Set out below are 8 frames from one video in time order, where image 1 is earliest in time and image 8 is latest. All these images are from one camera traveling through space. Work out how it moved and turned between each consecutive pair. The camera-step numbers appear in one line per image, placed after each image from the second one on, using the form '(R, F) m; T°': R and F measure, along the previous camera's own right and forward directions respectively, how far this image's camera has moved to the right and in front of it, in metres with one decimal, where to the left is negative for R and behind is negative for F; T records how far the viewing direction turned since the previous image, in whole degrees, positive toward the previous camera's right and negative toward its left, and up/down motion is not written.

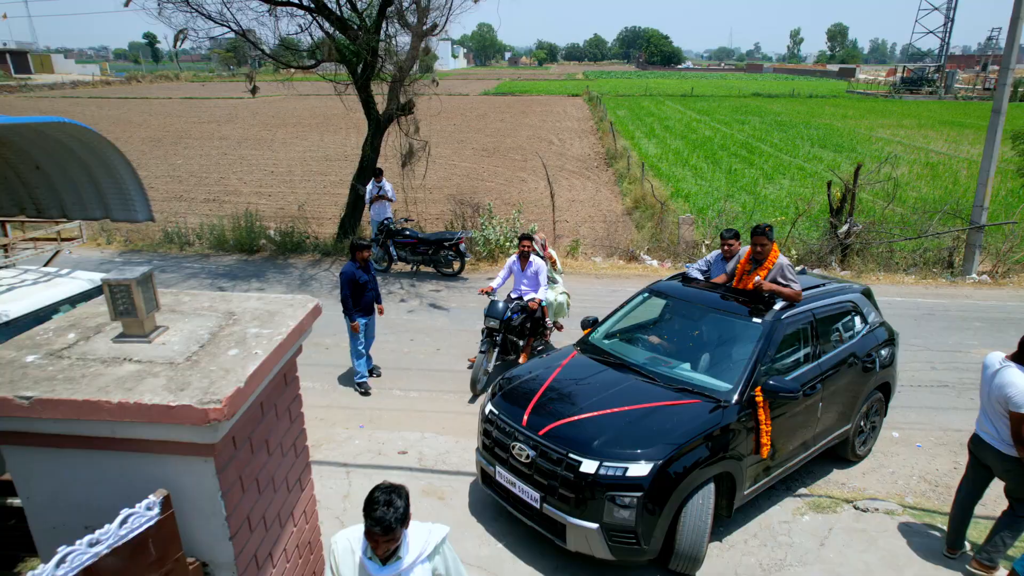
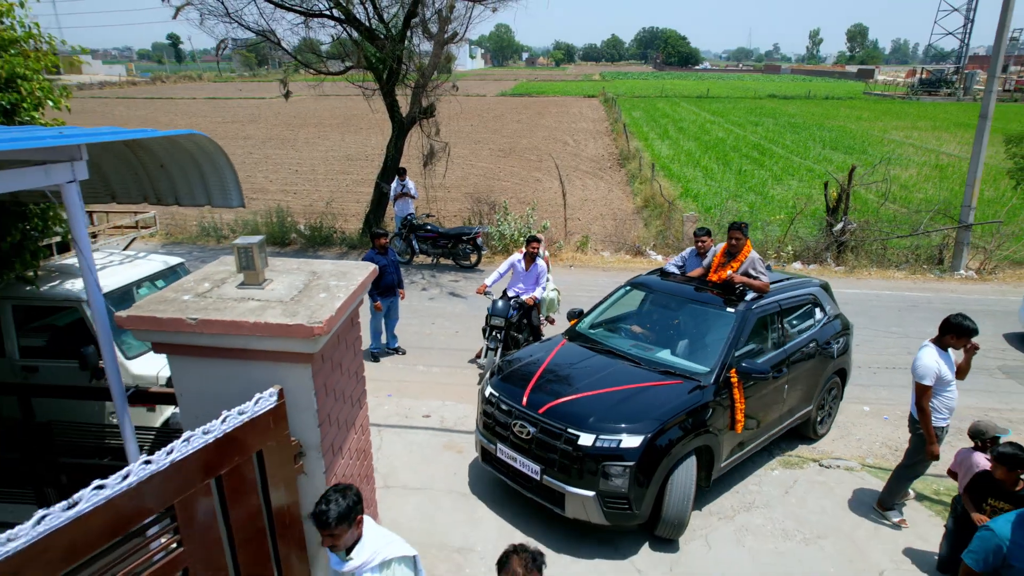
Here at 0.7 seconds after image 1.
(0.0, -0.8) m; -1°
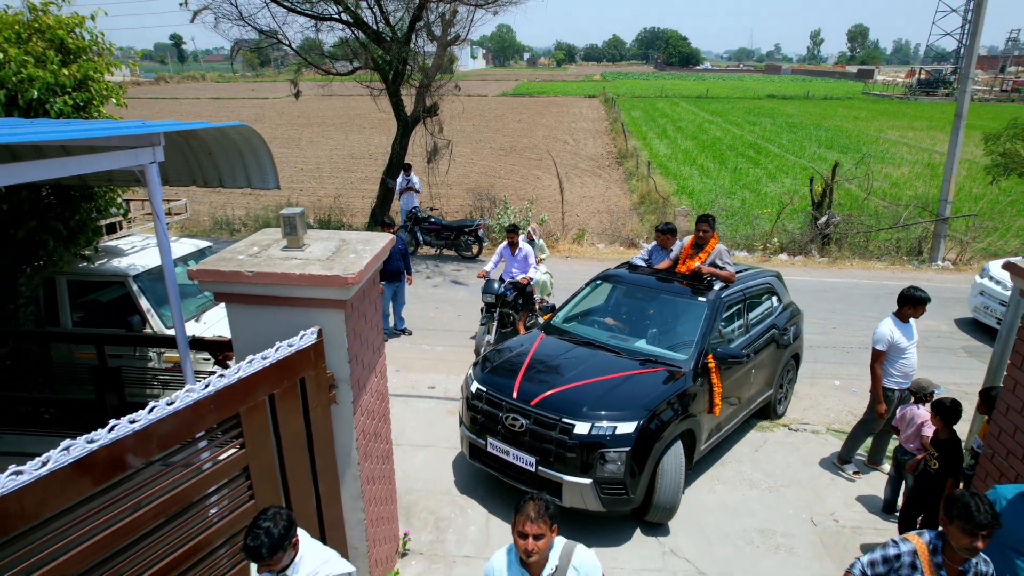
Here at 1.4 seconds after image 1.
(0.0, -0.6) m; 0°
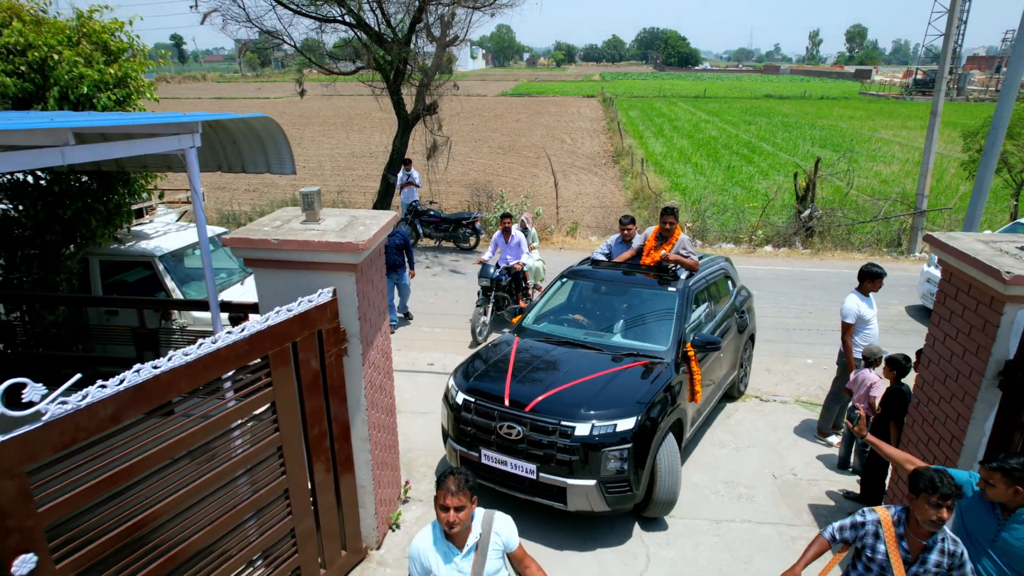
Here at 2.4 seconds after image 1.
(+0.1, -0.5) m; 0°
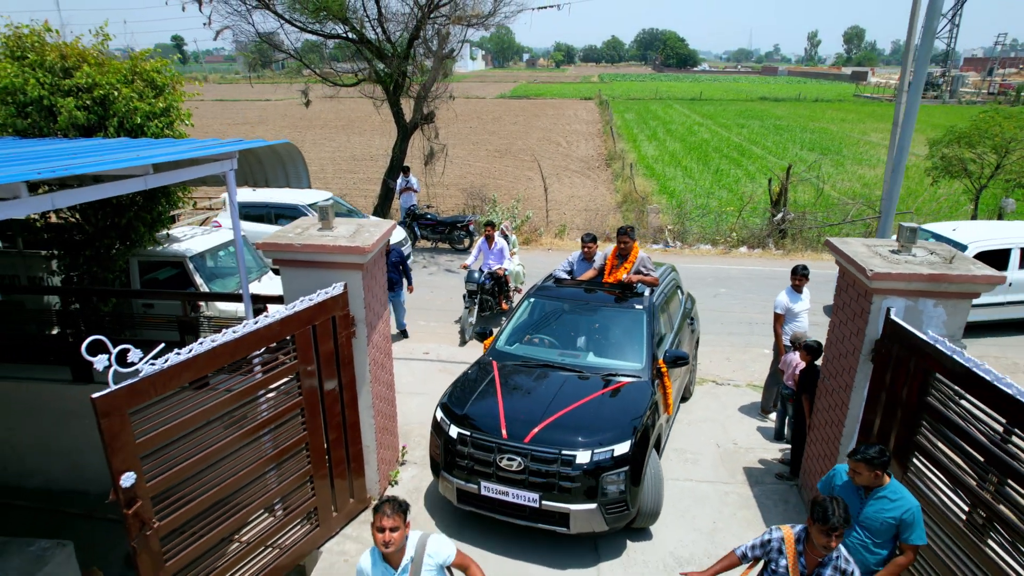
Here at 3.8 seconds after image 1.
(+0.2, -0.9) m; 0°
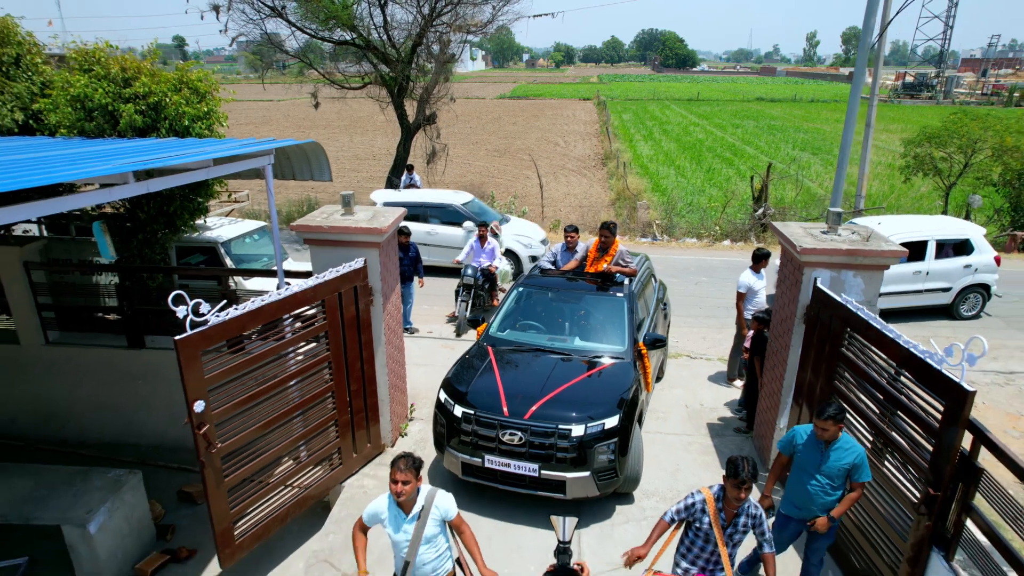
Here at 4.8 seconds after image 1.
(+0.1, -0.8) m; 0°
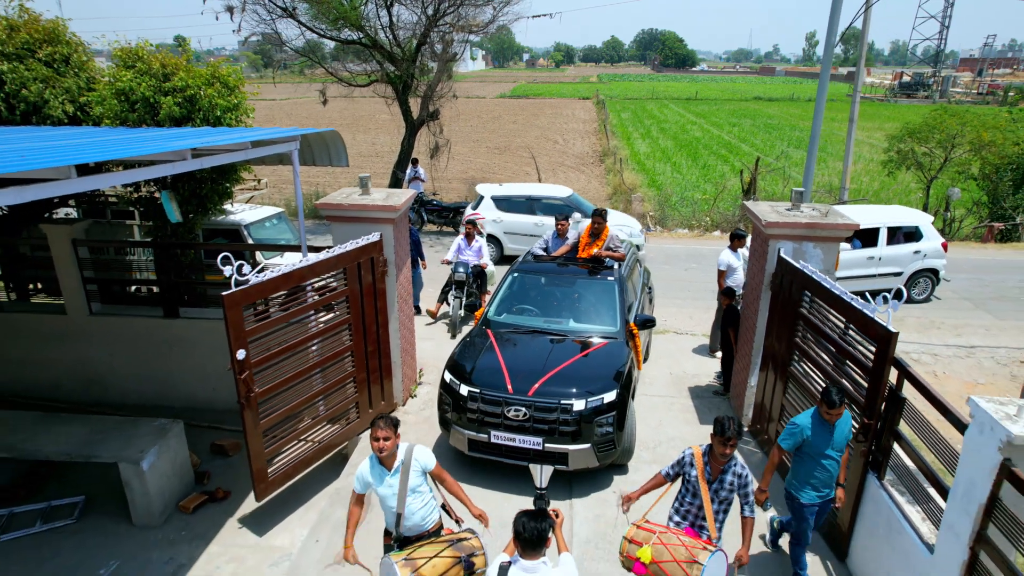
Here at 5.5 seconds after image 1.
(0.0, -0.6) m; 0°
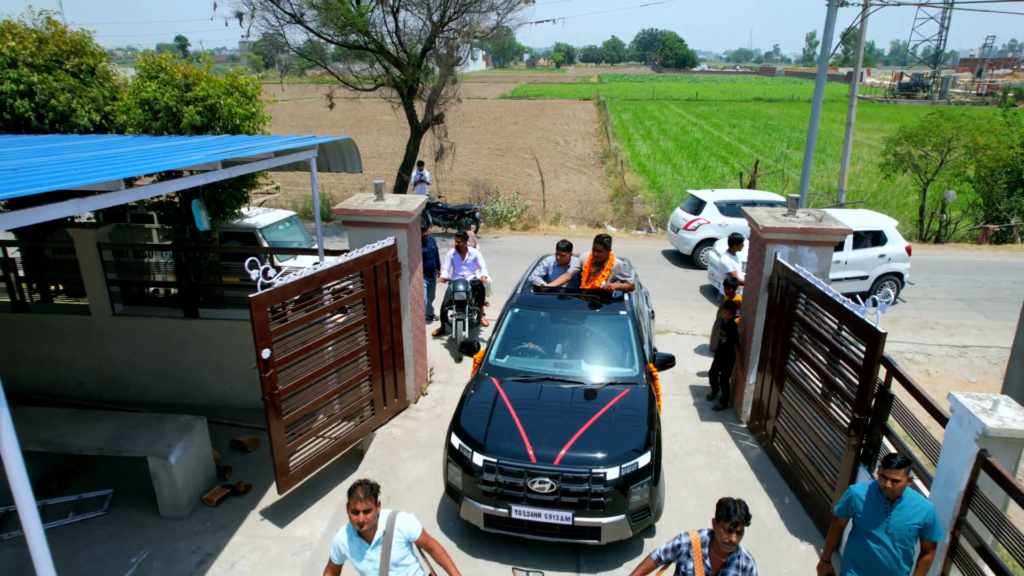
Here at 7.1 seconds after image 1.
(-0.1, -0.3) m; 0°
